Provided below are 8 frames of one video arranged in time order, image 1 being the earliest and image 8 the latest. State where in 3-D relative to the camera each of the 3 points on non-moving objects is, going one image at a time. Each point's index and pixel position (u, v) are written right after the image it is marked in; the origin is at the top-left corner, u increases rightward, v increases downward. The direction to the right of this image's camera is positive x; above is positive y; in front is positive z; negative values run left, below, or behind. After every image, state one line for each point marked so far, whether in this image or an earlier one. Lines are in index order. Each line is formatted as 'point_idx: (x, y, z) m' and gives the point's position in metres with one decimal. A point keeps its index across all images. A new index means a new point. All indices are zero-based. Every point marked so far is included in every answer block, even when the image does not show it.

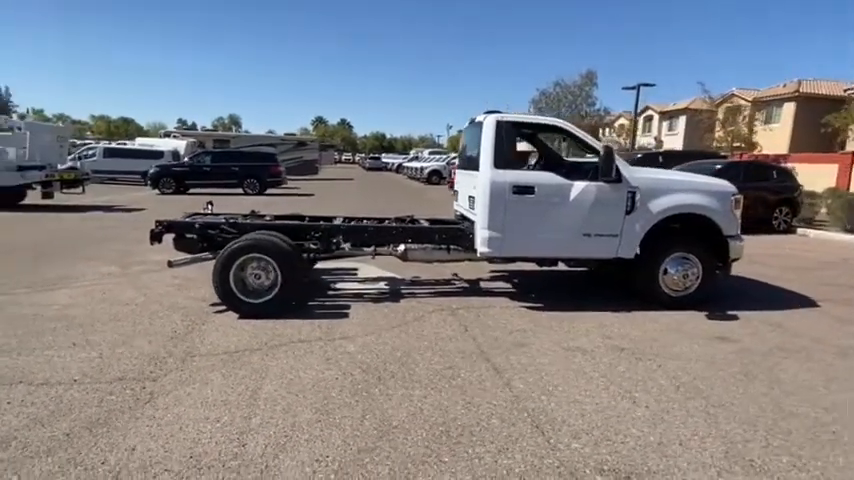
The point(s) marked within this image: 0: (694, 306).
0: (+3.5, -0.9, +6.7) m
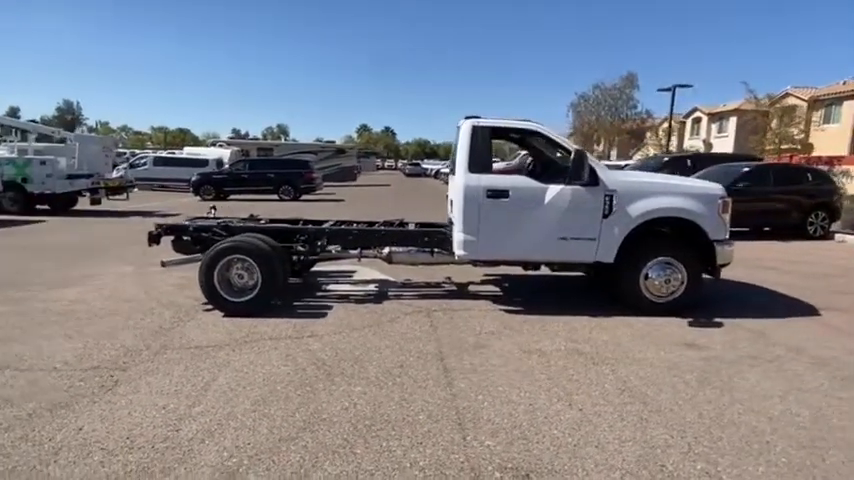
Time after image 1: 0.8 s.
0: (+3.2, -1.0, +6.6) m
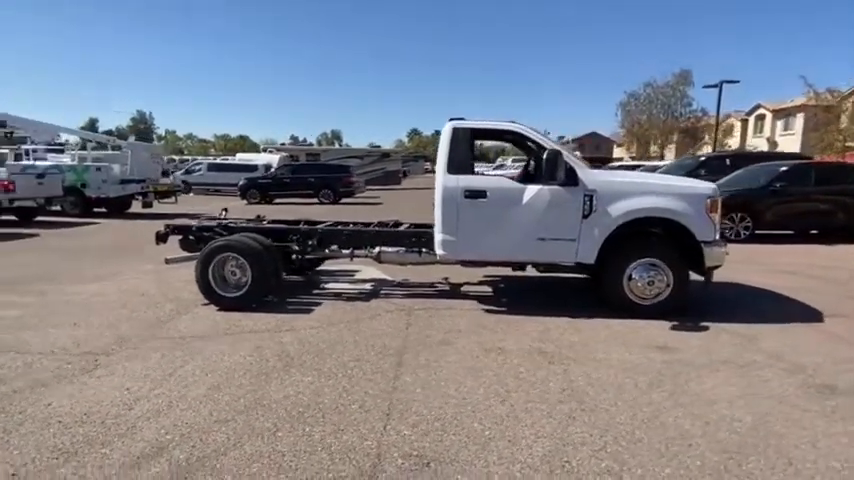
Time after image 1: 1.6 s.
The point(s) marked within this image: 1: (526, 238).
0: (+3.0, -1.0, +6.4) m
1: (+1.2, 0.0, +6.4) m
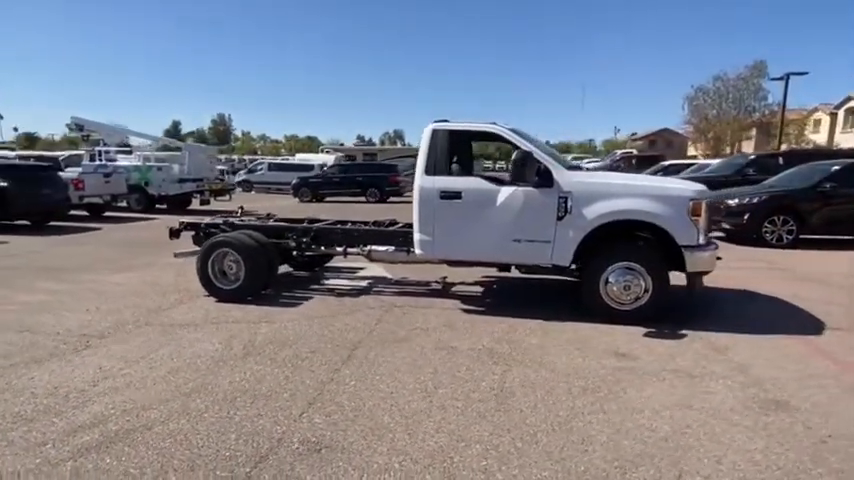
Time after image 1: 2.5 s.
0: (+2.6, -1.0, +6.2) m
1: (+0.9, 0.0, +6.4) m
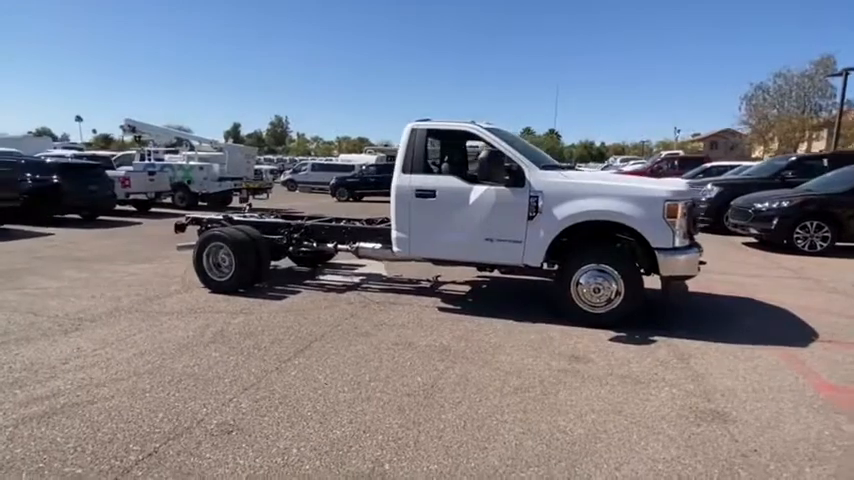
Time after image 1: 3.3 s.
0: (+2.2, -1.0, +6.0) m
1: (+0.6, 0.0, +6.4) m
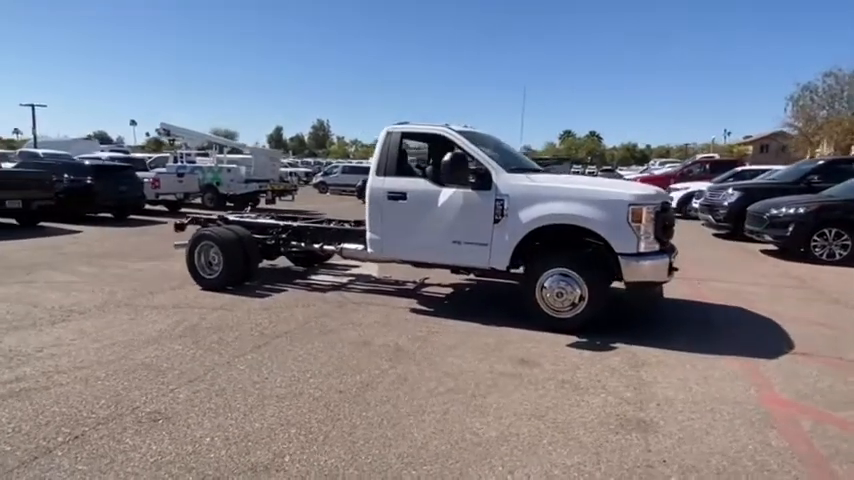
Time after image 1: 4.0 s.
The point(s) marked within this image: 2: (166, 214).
0: (+1.7, -1.1, +5.9) m
1: (+0.2, 0.0, +6.4) m
2: (-10.0, +1.0, +19.5) m
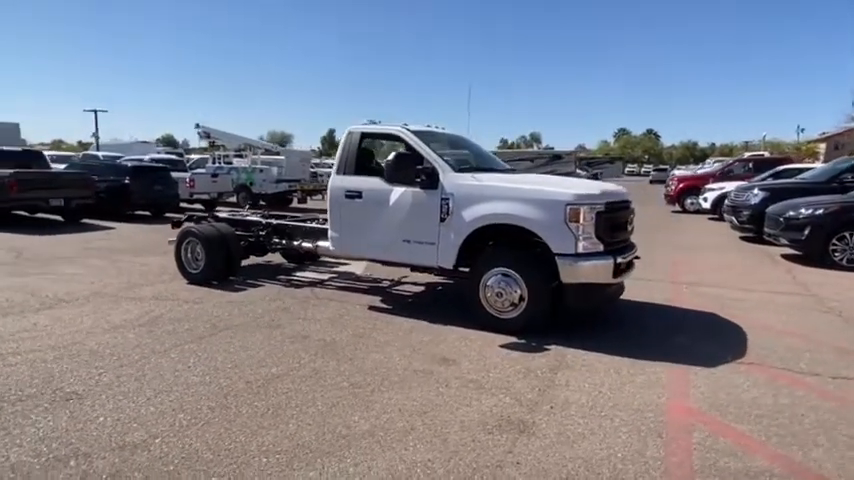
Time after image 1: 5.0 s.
0: (+1.1, -1.1, +5.8) m
1: (-0.4, 0.0, +6.5) m
2: (-9.2, +1.1, +20.6) m
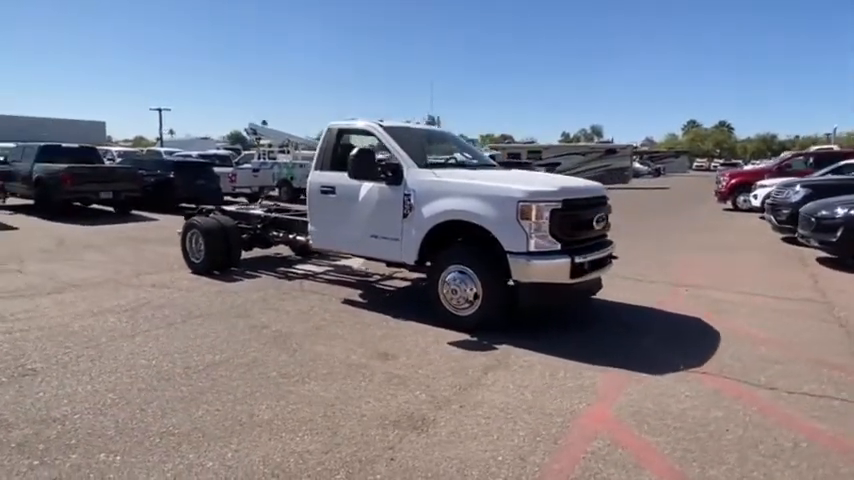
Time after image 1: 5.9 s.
0: (+0.5, -1.0, +5.8) m
1: (-0.8, +0.1, +6.6) m
2: (-7.9, +1.5, +21.6) m
